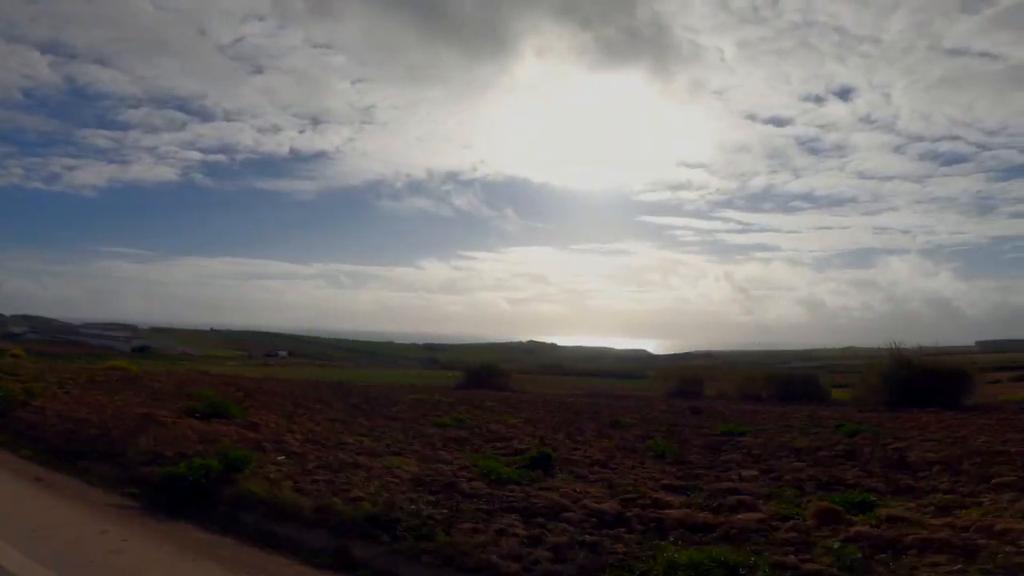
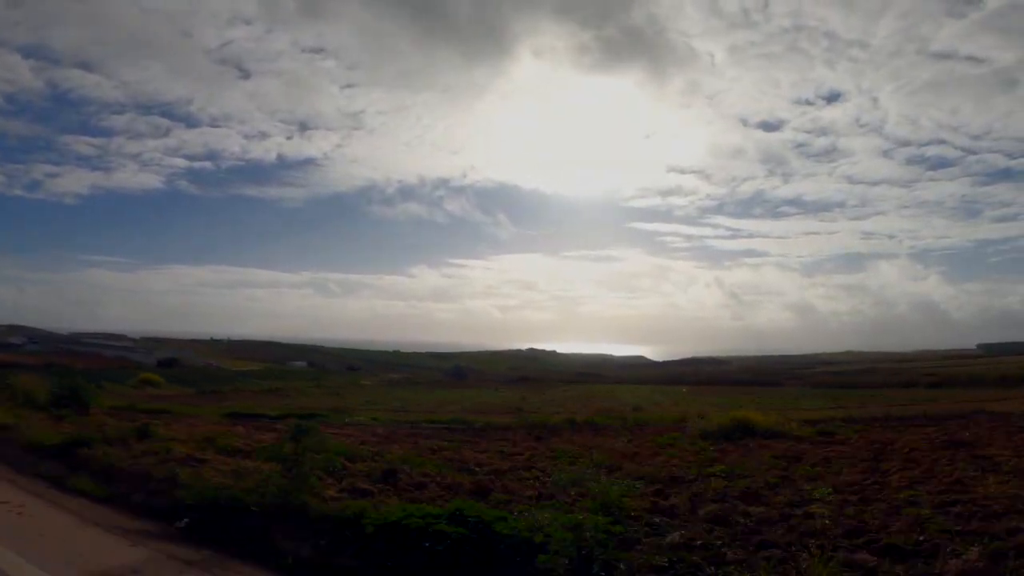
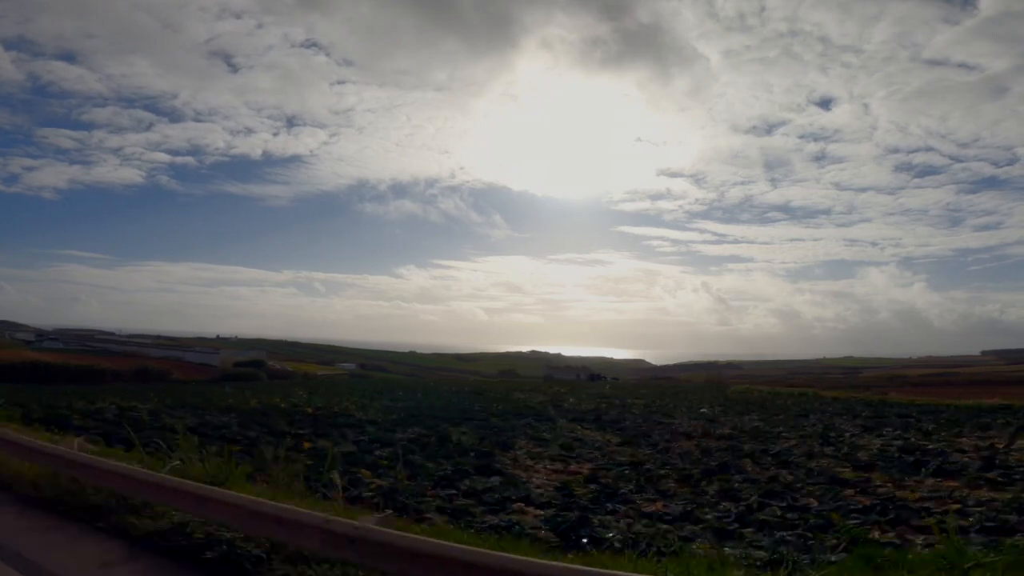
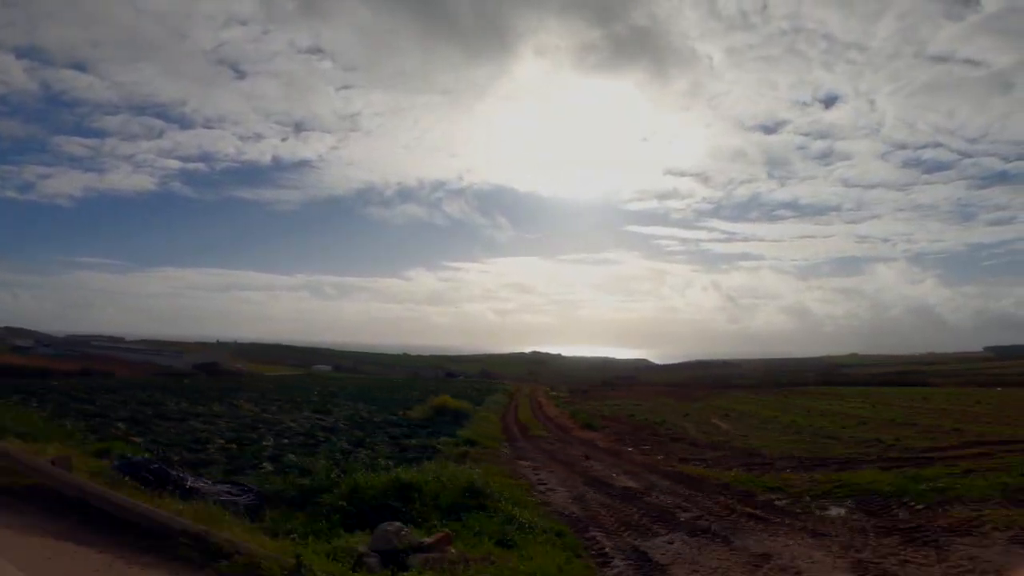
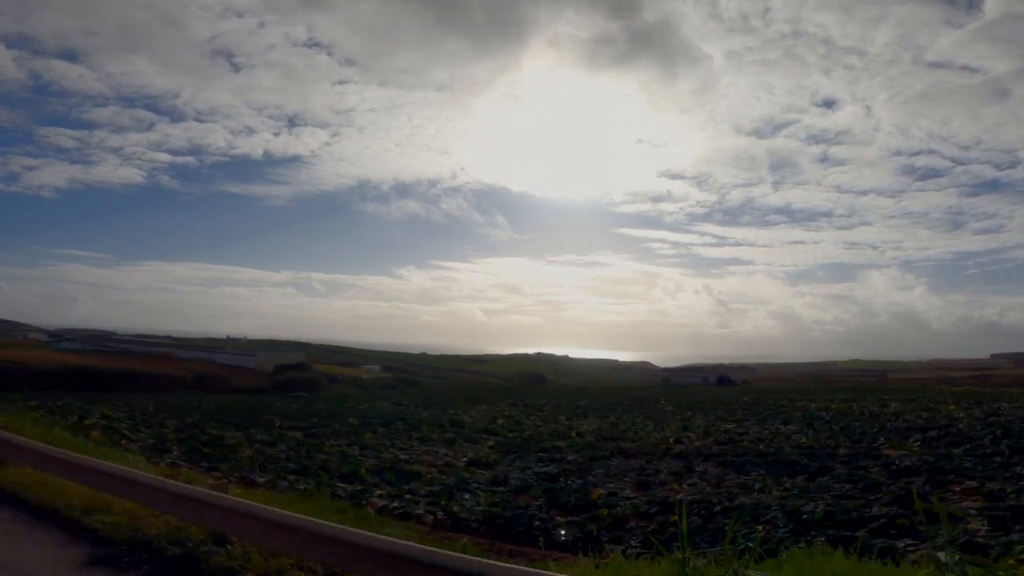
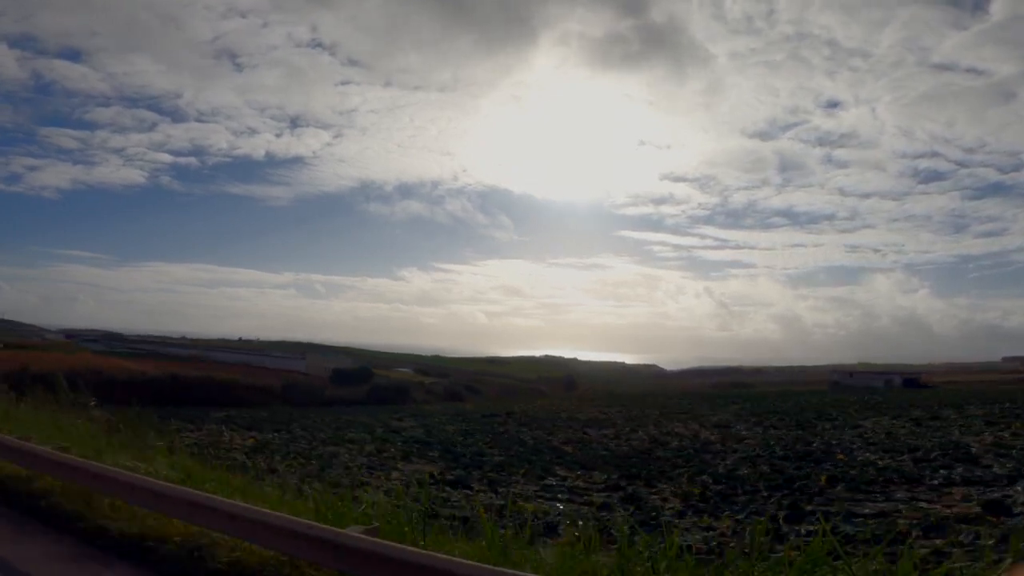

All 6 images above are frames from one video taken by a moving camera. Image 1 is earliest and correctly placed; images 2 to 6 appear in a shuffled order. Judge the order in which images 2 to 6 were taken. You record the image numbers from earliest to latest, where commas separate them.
2, 4, 3, 5, 6
